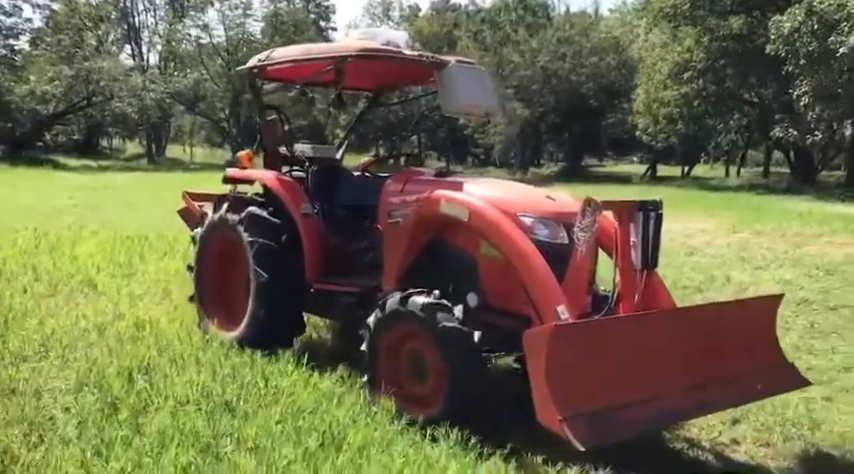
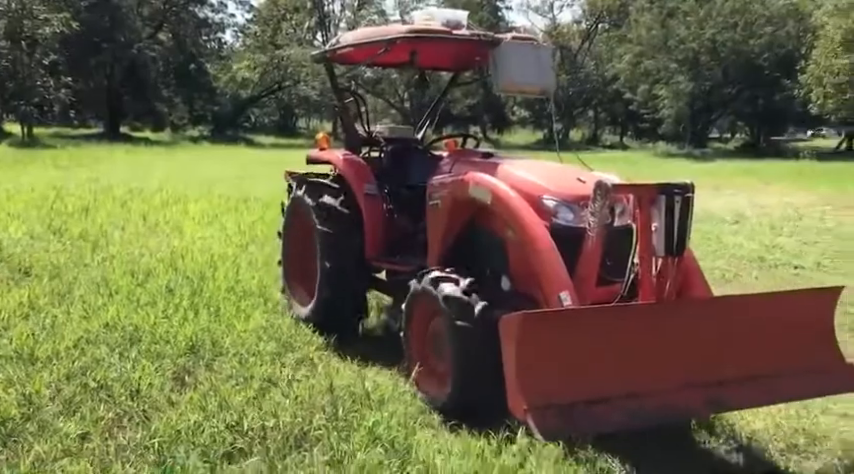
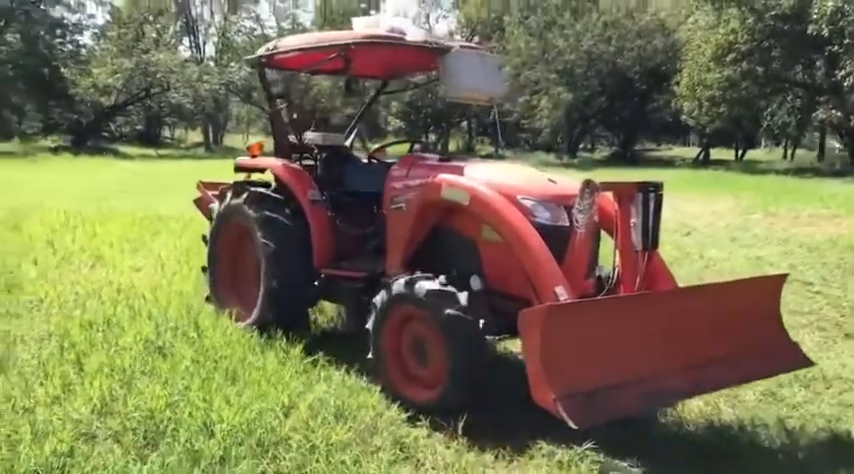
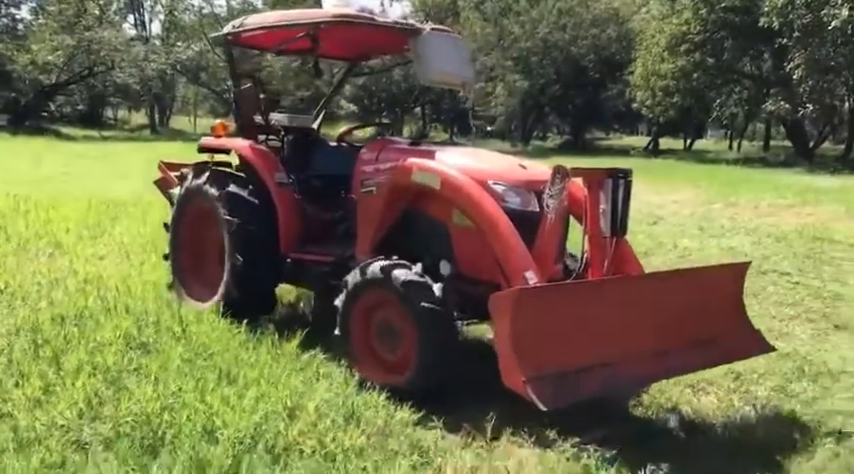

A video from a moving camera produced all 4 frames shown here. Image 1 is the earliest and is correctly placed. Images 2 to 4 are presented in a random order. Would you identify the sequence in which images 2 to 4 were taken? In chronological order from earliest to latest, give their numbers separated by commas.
4, 3, 2
